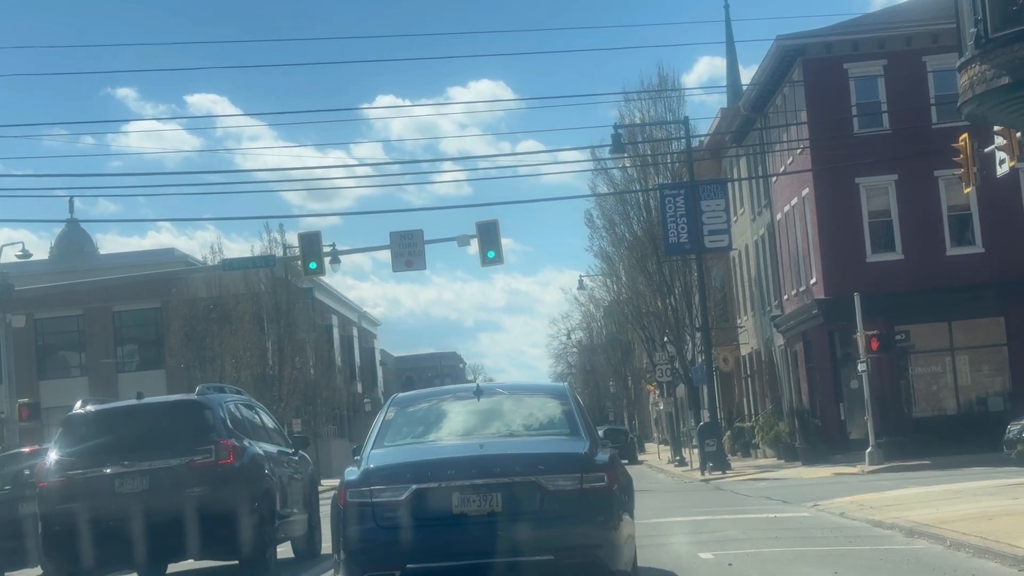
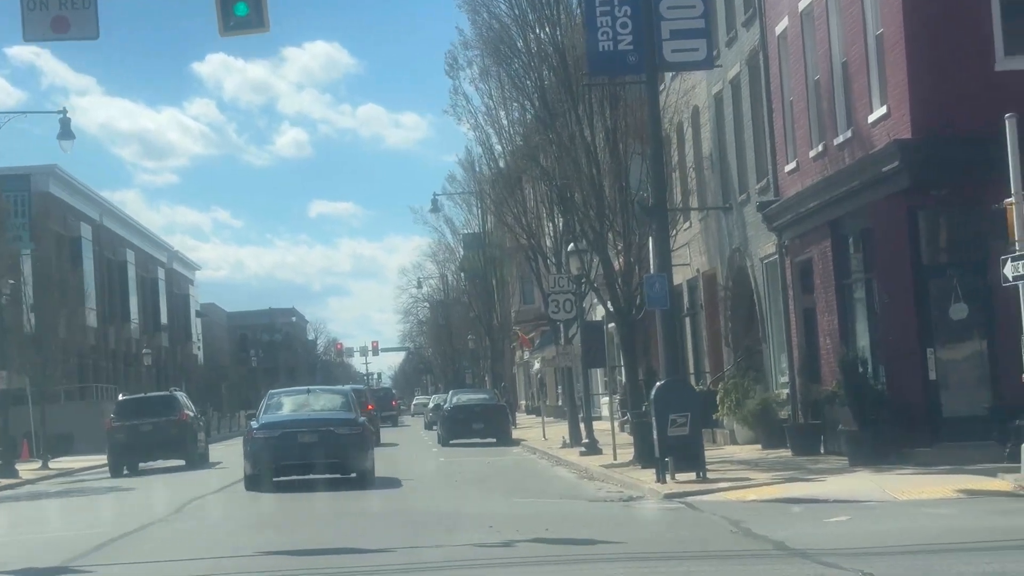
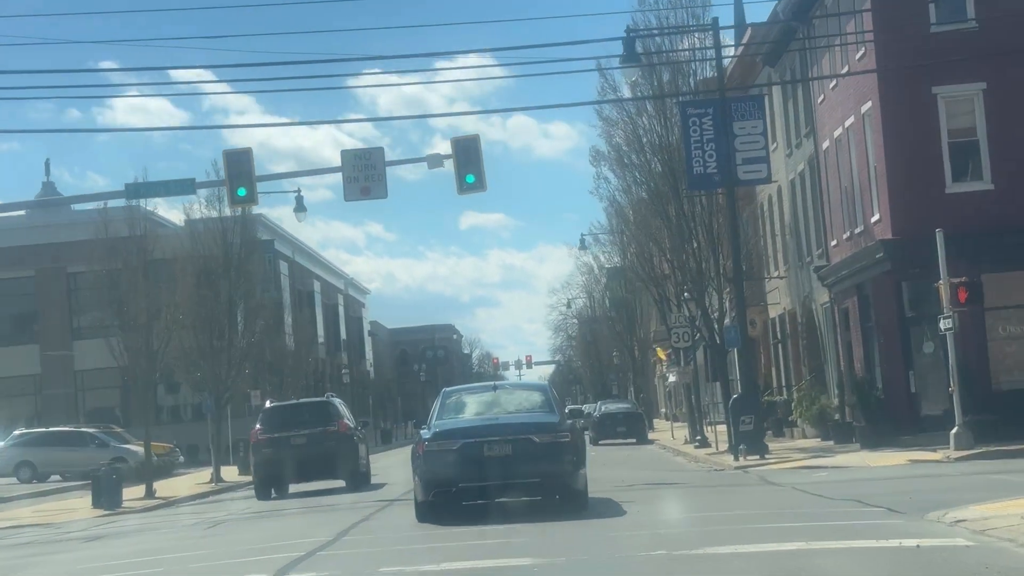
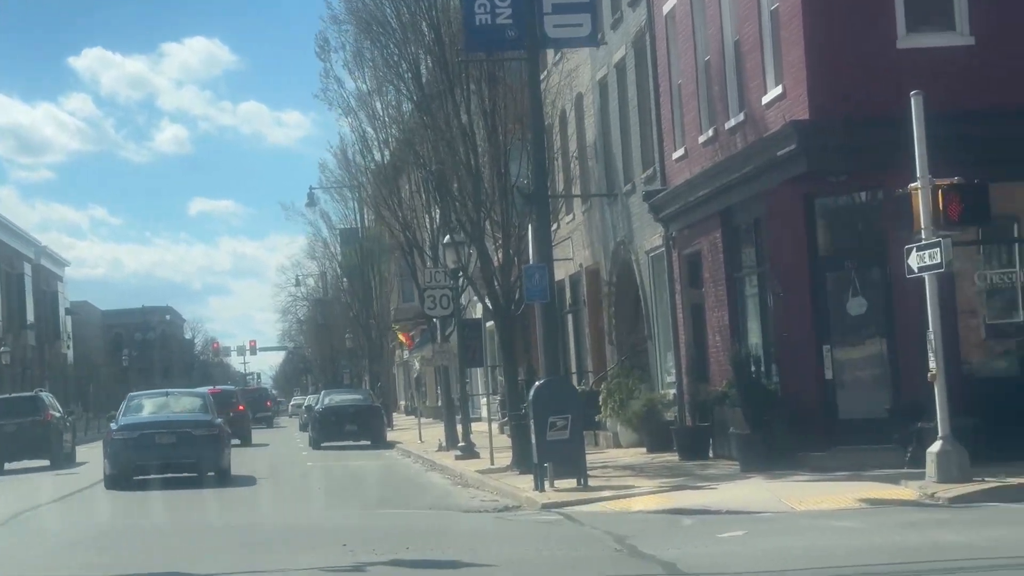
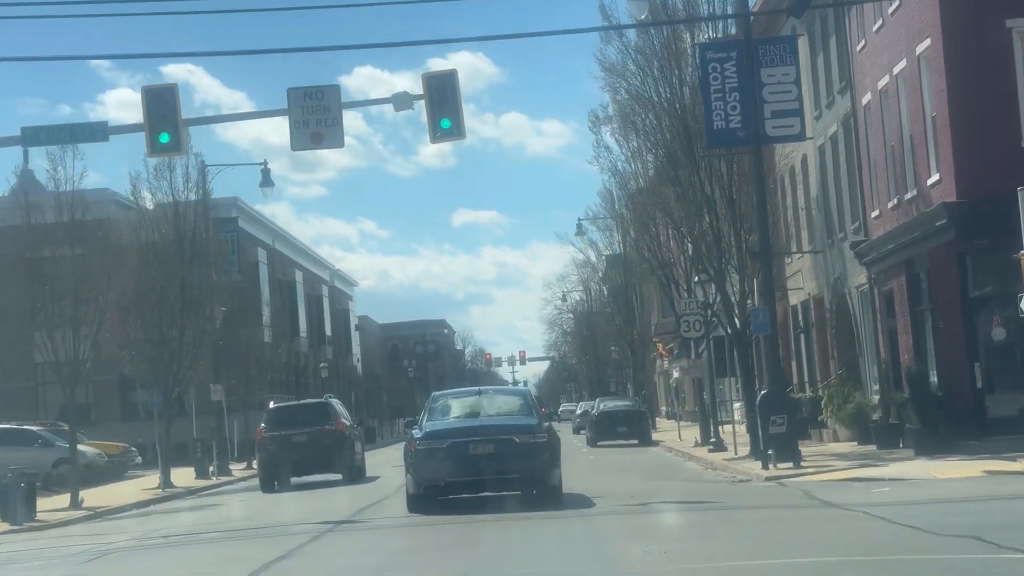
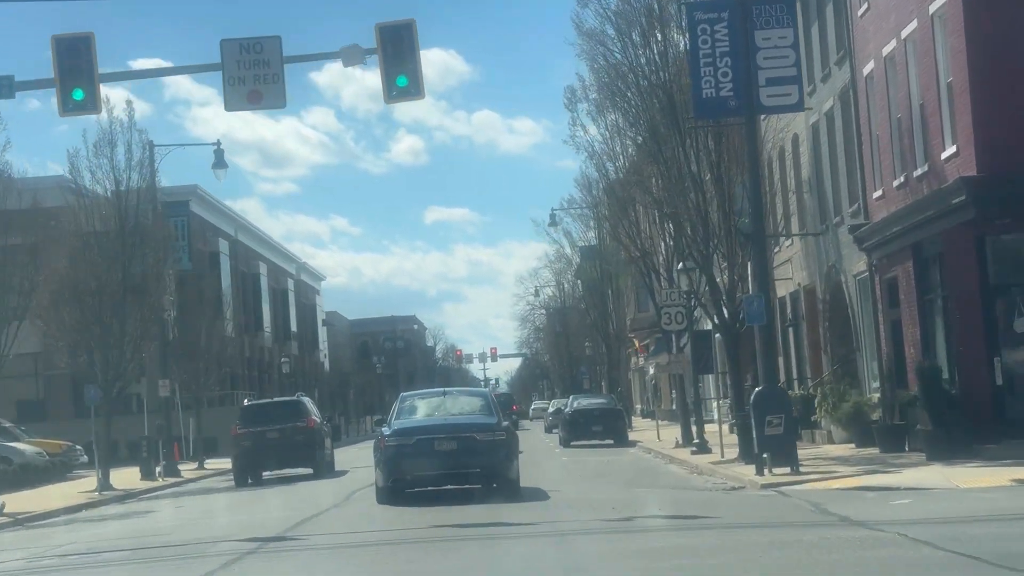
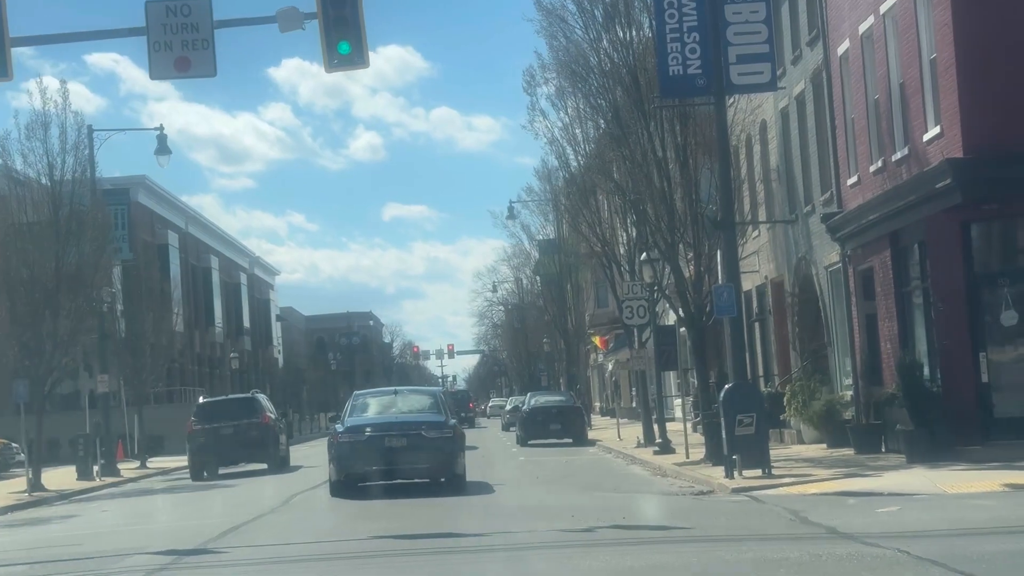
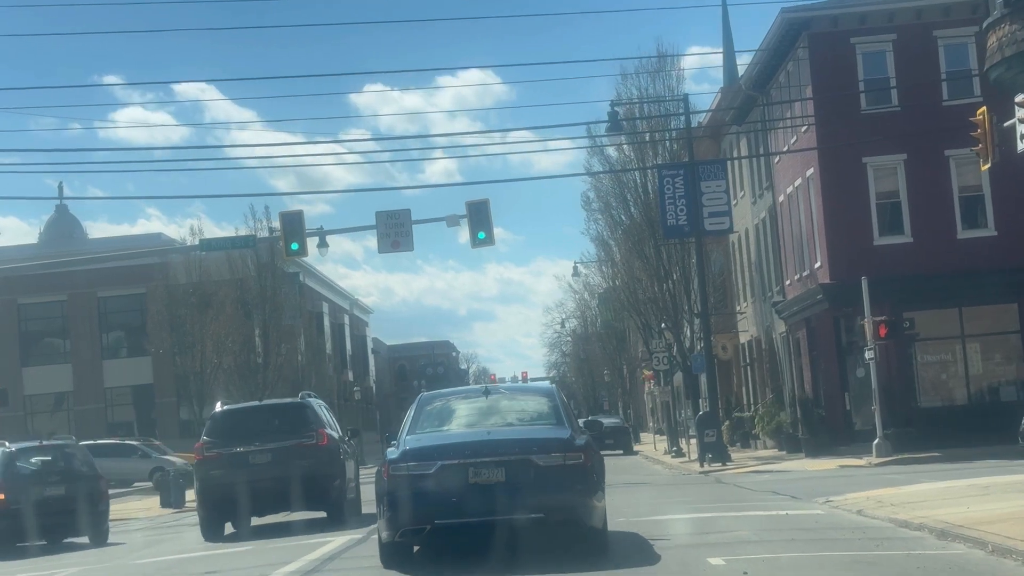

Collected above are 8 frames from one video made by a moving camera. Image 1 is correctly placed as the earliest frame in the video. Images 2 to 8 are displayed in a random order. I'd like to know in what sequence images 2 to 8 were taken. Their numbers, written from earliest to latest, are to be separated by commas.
8, 3, 5, 6, 7, 2, 4
